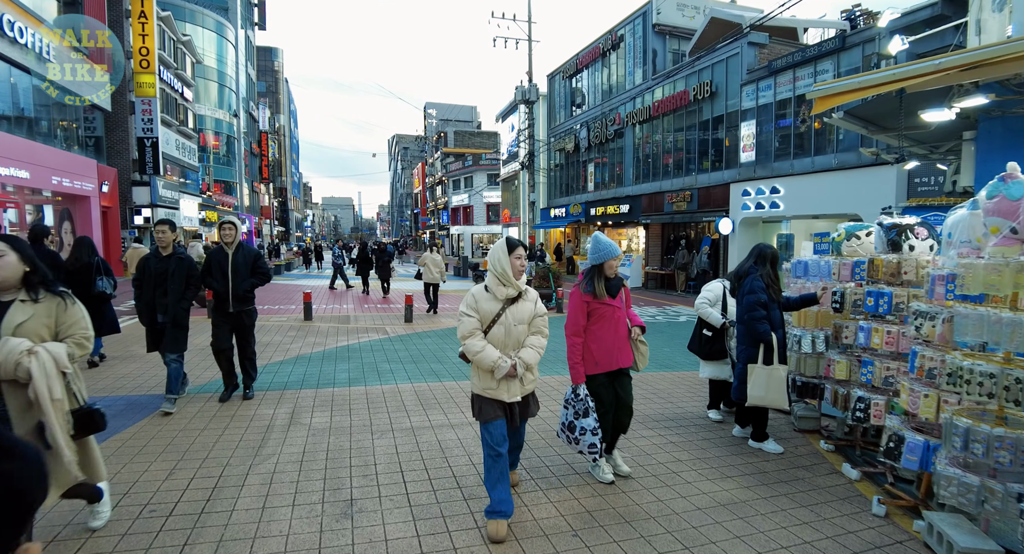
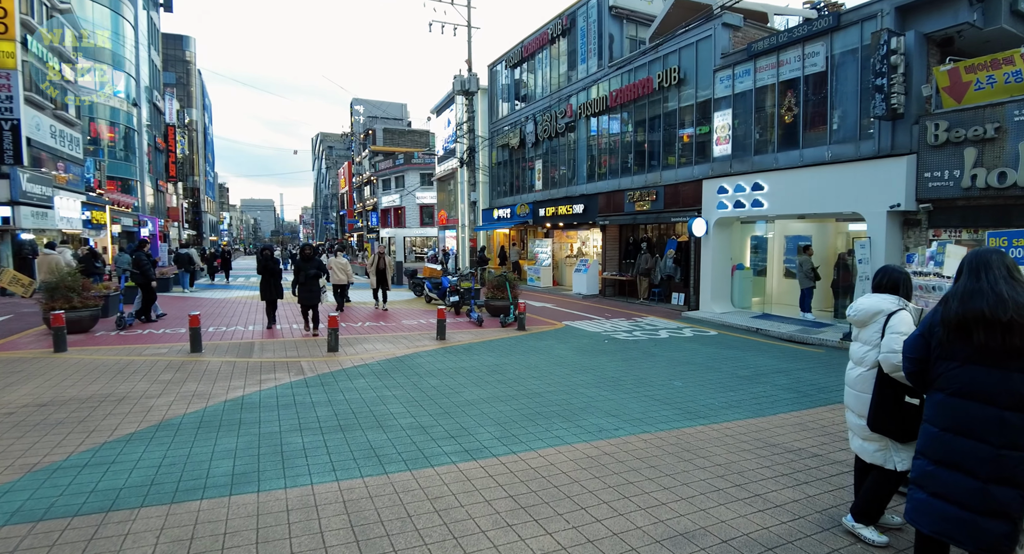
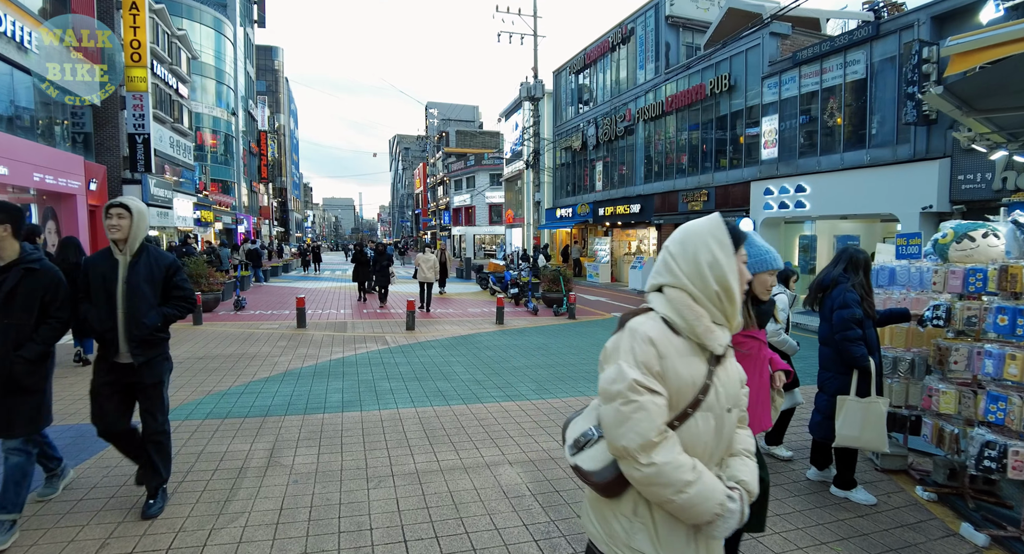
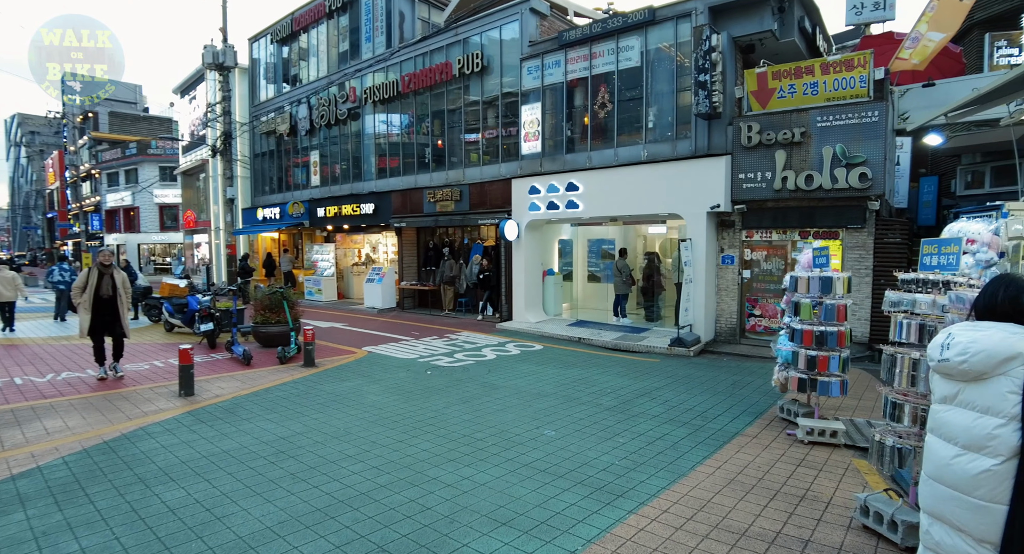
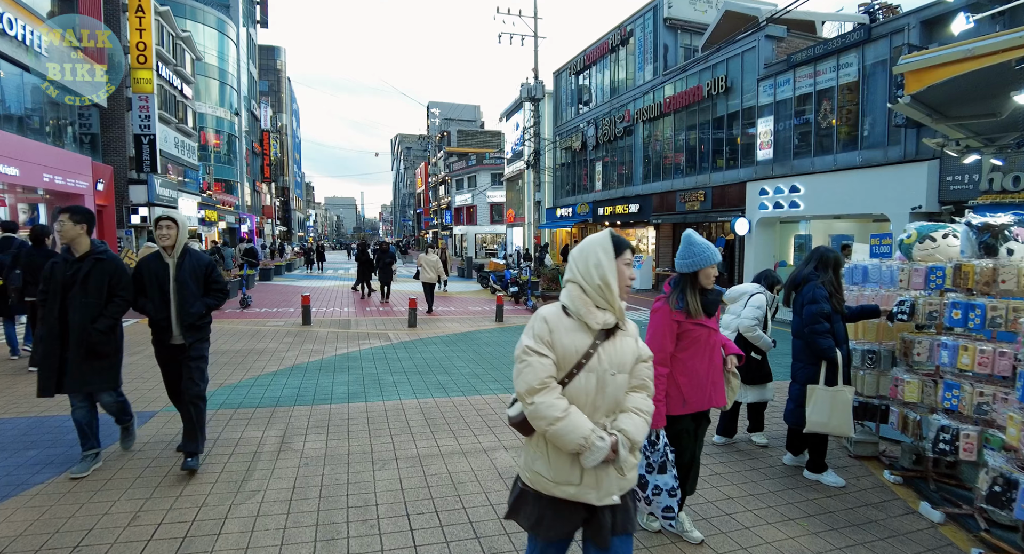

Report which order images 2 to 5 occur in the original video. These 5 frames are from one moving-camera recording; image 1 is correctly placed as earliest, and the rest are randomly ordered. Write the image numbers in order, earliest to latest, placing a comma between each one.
5, 3, 2, 4
